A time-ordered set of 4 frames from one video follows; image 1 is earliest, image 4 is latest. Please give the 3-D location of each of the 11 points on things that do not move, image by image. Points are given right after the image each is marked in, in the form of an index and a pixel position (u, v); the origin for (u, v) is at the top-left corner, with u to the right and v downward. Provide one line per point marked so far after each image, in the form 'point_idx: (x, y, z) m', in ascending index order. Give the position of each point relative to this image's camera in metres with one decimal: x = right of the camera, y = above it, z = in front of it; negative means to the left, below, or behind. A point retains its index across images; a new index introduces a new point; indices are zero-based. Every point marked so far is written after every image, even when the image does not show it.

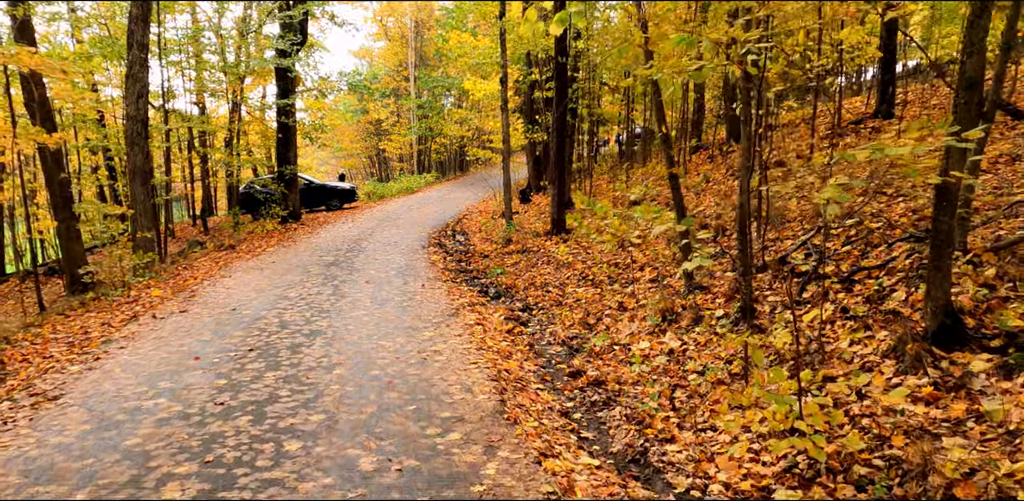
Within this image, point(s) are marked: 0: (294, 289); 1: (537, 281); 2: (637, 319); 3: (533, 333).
0: (-3.5, -0.6, +10.5) m
1: (+0.4, -0.6, +11.8) m
2: (+1.6, -0.9, +8.2) m
3: (+0.3, -1.1, +8.6) m
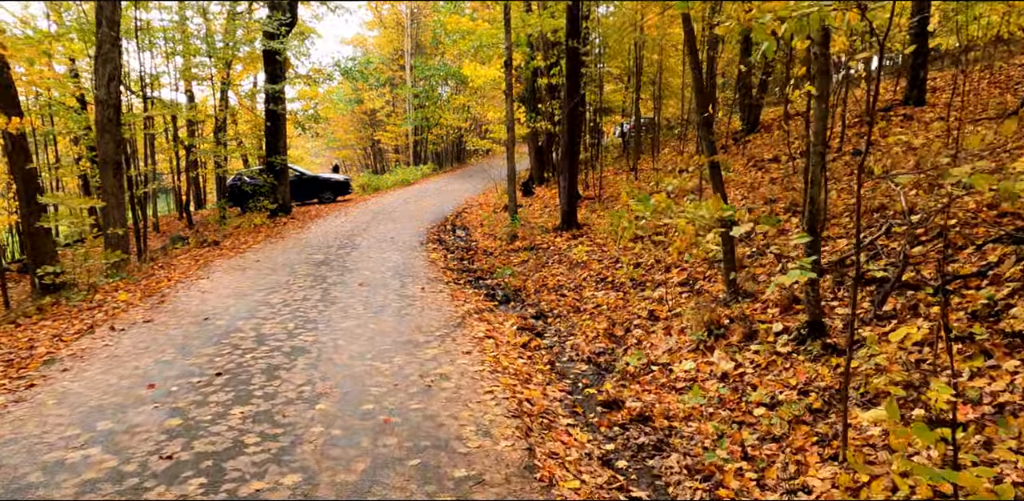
0: (-3.3, -0.6, +9.3) m
1: (+0.6, -0.5, +10.6) m
2: (+1.8, -0.9, +7.1) m
3: (+0.5, -1.1, +7.5) m
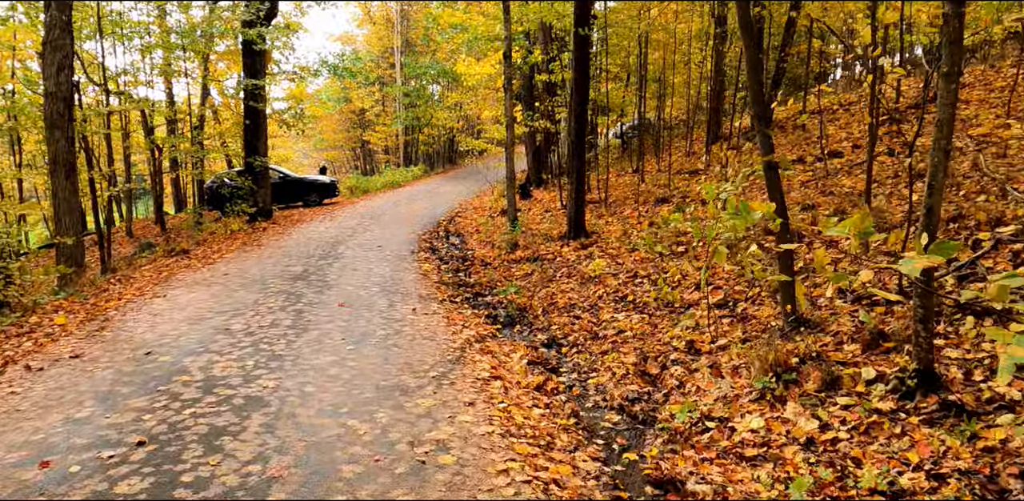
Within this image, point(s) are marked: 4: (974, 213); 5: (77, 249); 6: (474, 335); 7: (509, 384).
0: (-3.2, -0.8, +7.9) m
1: (+0.7, -0.7, +9.3) m
2: (+1.9, -1.1, +5.7) m
3: (+0.6, -1.3, +6.1) m
4: (+5.0, +0.4, +7.2) m
5: (-8.1, 0.0, +12.3) m
6: (-0.4, -1.0, +7.6) m
7: (0.0, -1.2, +5.9) m
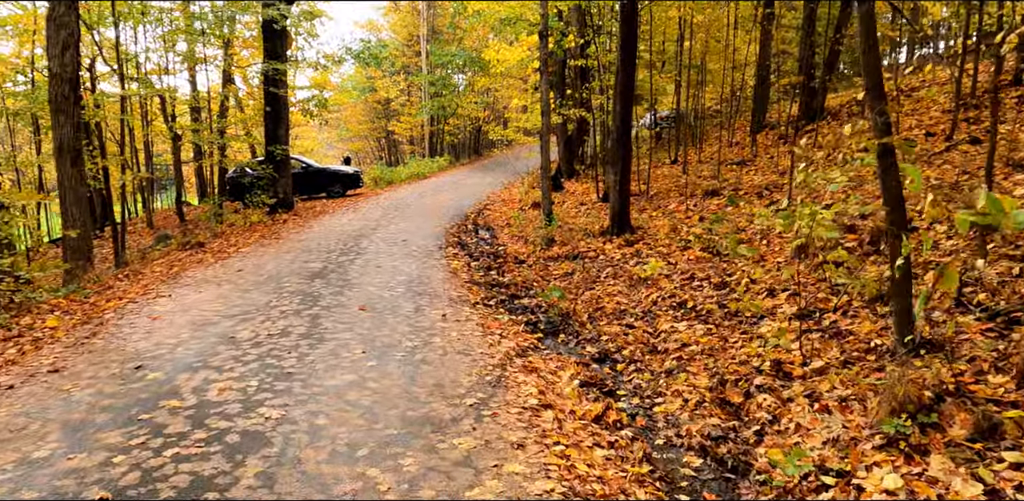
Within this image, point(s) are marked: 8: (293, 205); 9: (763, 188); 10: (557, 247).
0: (-2.7, -0.8, +7.0) m
1: (+1.2, -0.7, +8.2) m
2: (+2.2, -1.1, +4.6) m
3: (+1.0, -1.3, +5.0) m
4: (+5.5, +0.4, +5.9) m
5: (-7.5, +0.1, +11.5) m
6: (0.0, -1.0, +6.5) m
7: (+0.4, -1.2, +4.9) m
8: (-6.6, +1.4, +19.8) m
9: (+4.6, +1.1, +12.1) m
10: (+0.8, +0.1, +11.8) m
